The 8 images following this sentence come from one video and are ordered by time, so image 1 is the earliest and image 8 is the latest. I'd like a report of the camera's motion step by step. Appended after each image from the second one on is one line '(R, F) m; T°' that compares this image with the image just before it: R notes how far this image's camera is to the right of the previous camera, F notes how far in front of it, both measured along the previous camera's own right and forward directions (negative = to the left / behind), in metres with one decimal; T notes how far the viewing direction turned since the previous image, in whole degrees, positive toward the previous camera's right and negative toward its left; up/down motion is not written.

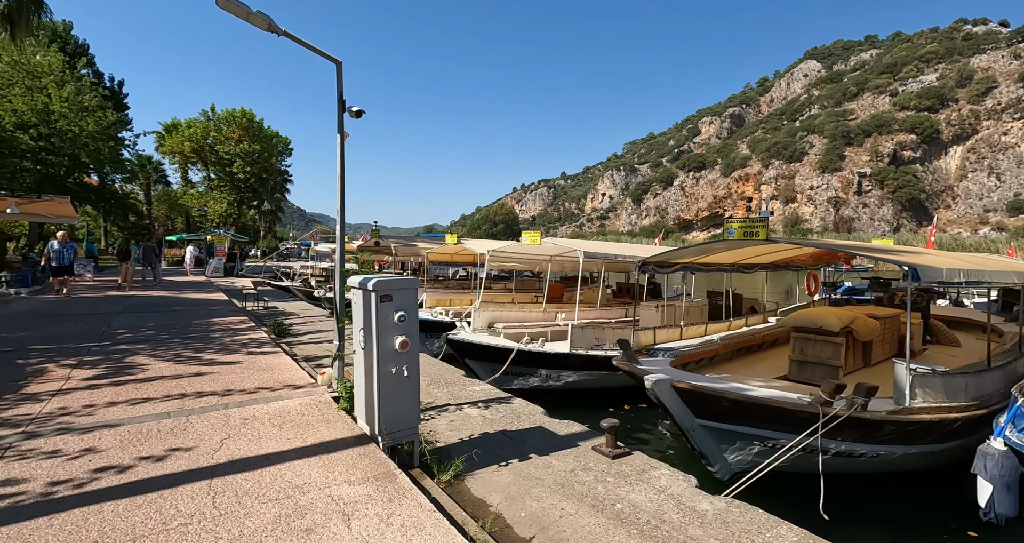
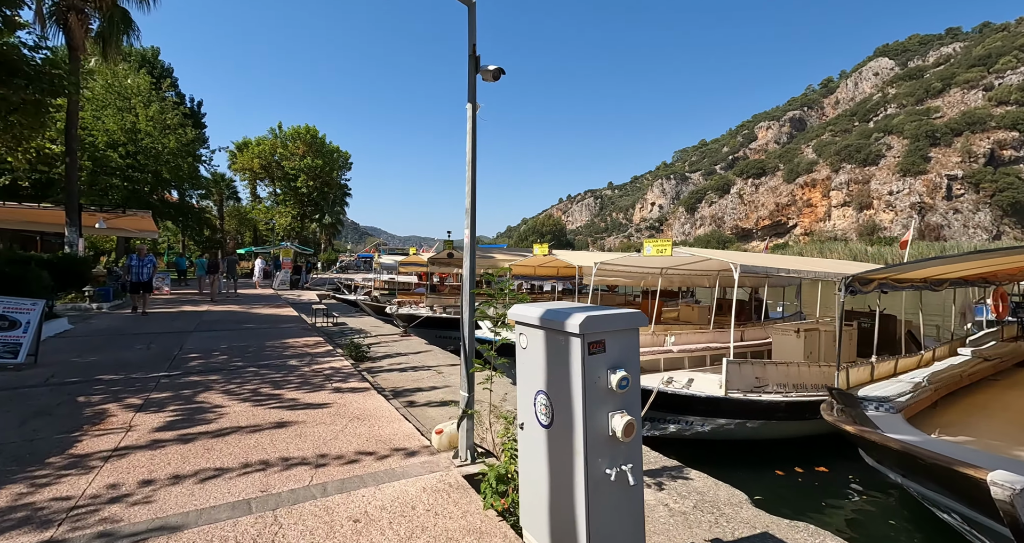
(-0.9, +1.2) m; -6°
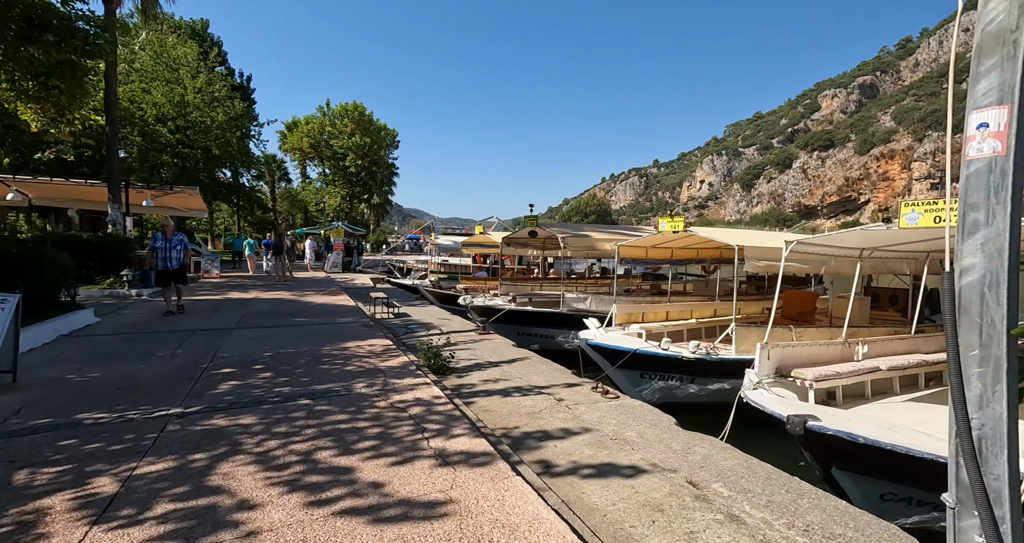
(-1.1, +2.3) m; -5°
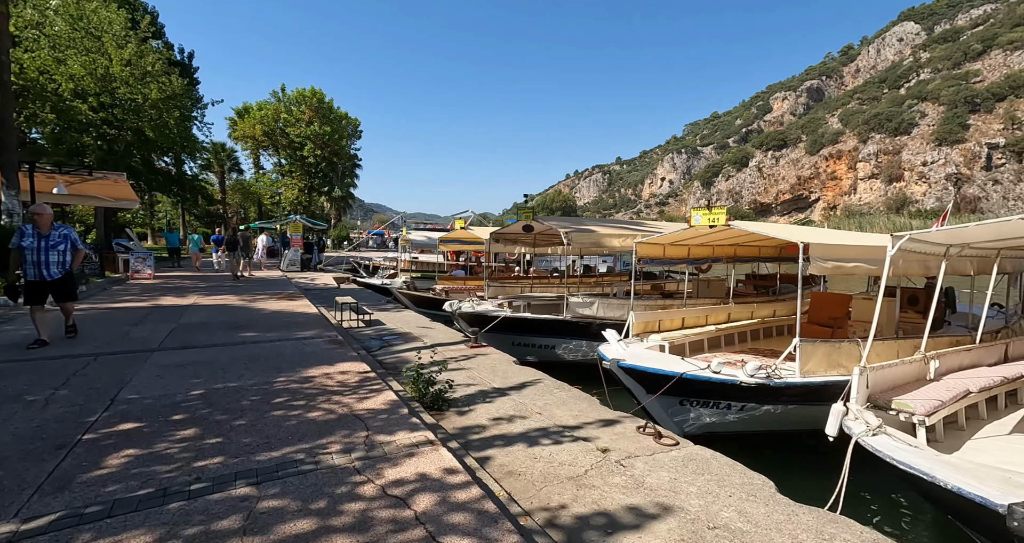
(-0.5, +1.5) m; +4°
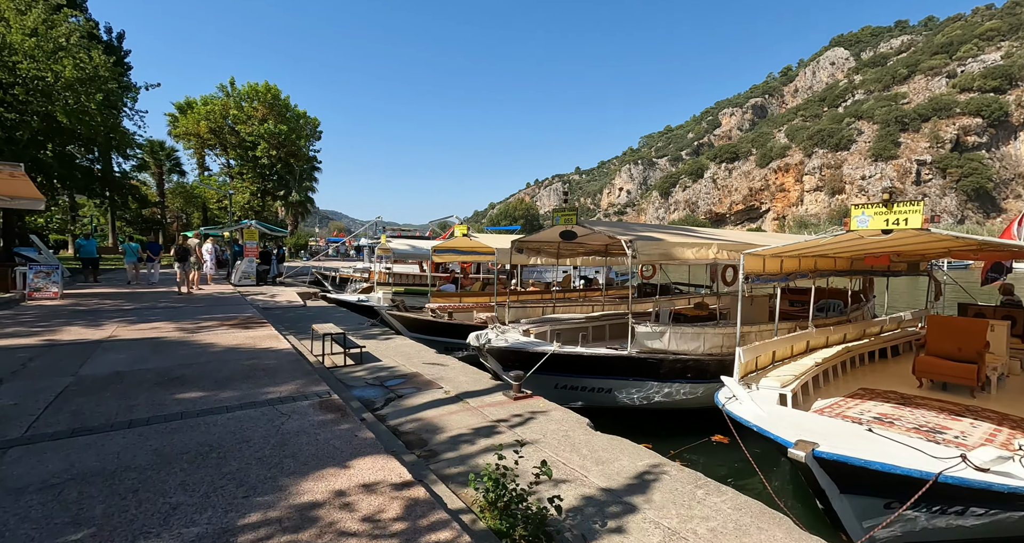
(-1.2, +2.2) m; +5°
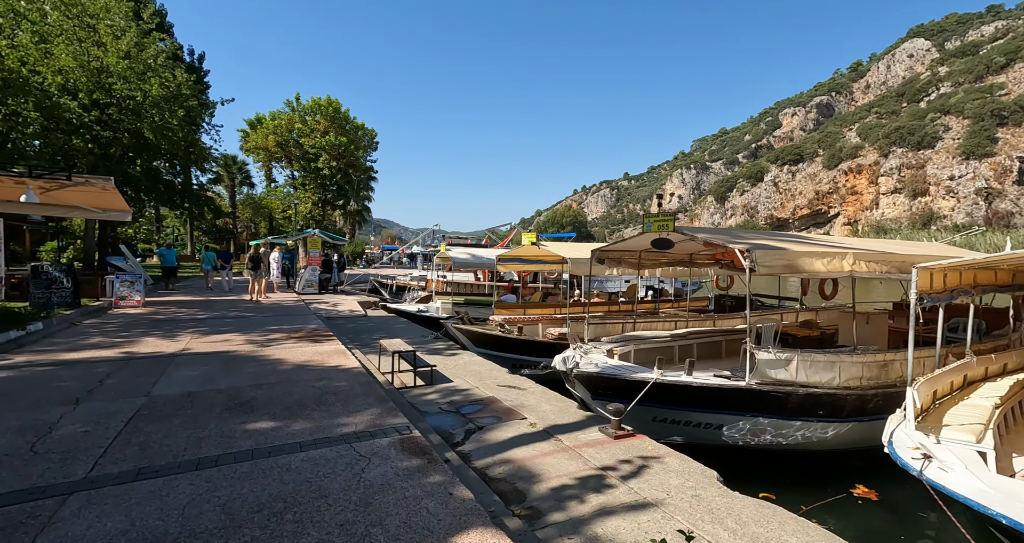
(-0.5, +0.7) m; -6°
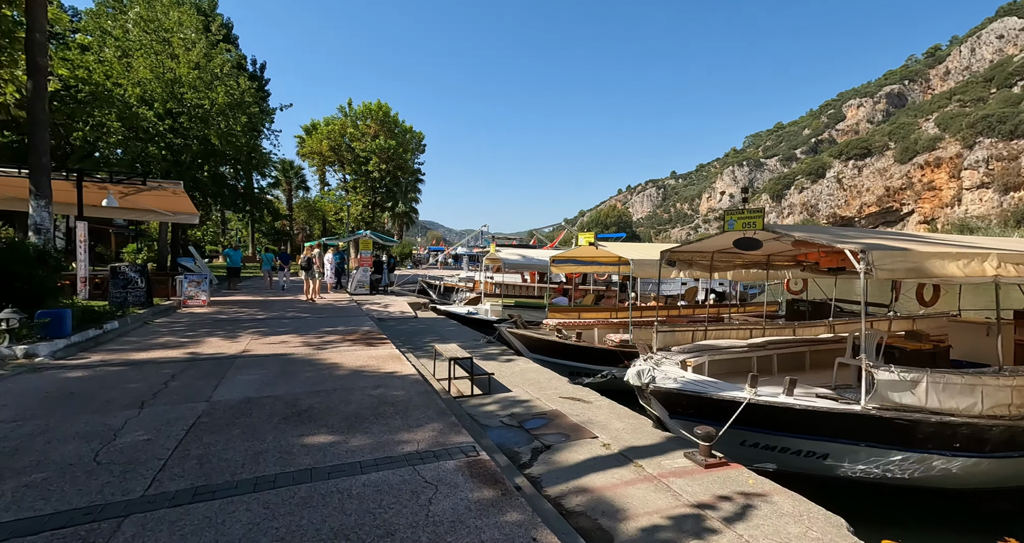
(-0.3, +0.5) m; -5°
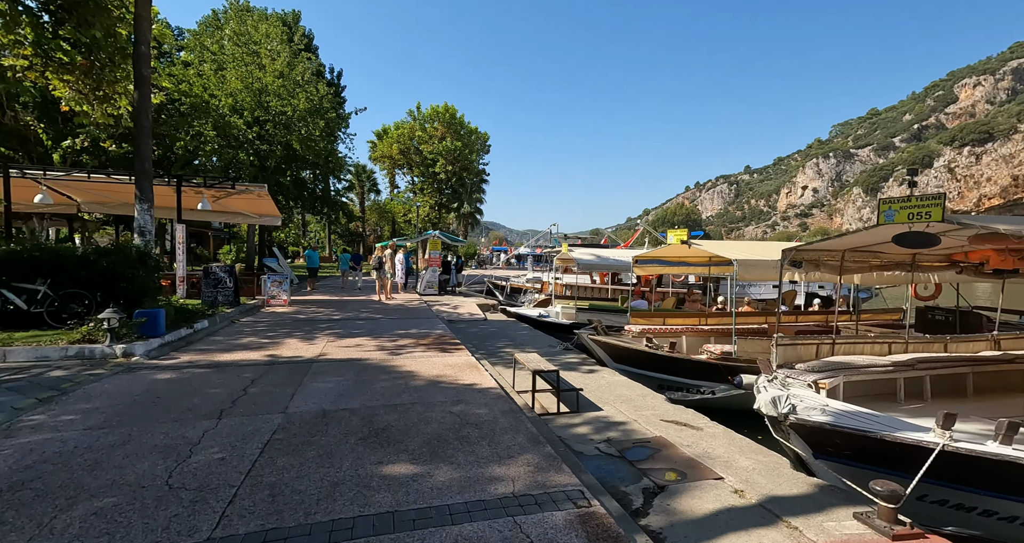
(-0.4, +0.7) m; -7°
